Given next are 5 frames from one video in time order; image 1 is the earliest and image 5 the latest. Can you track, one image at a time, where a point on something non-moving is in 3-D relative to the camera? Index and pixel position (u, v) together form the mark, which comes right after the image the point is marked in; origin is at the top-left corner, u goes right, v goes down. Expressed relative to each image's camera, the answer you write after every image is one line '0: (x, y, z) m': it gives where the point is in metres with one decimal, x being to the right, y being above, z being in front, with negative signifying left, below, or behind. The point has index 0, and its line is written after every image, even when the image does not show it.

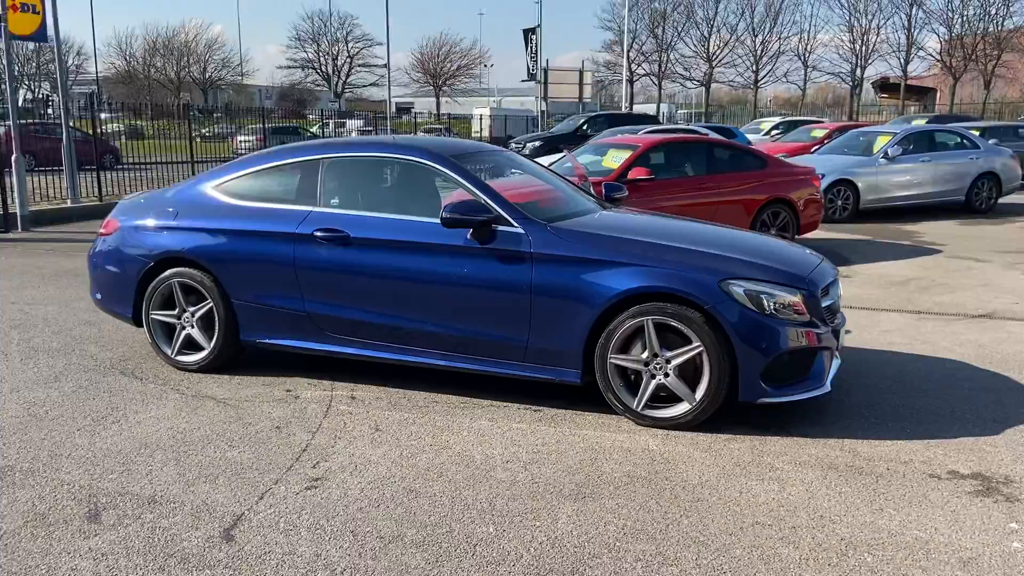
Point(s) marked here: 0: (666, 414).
0: (+0.8, -0.6, +4.3) m
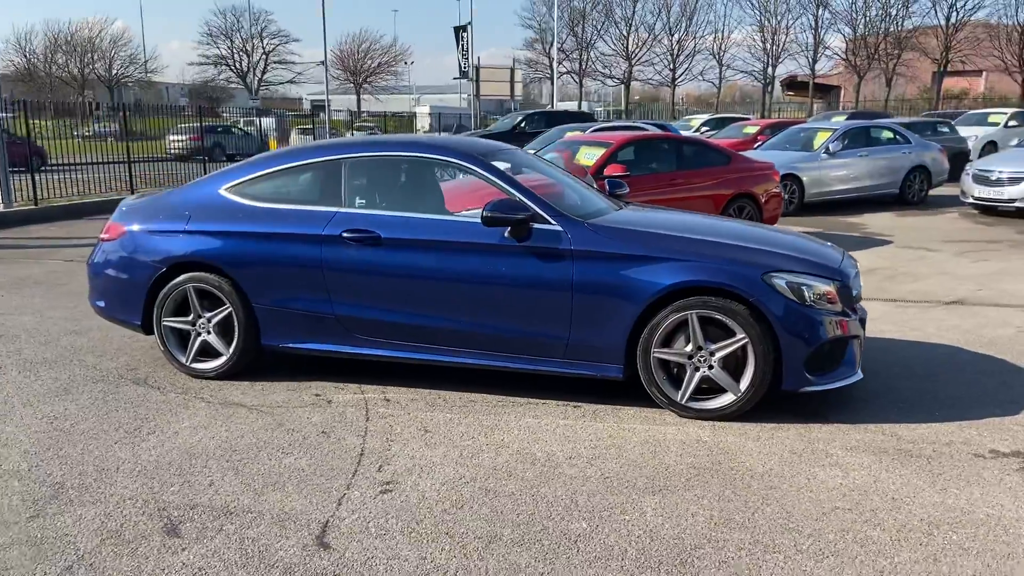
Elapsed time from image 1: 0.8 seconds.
0: (+1.0, -0.6, +4.4) m
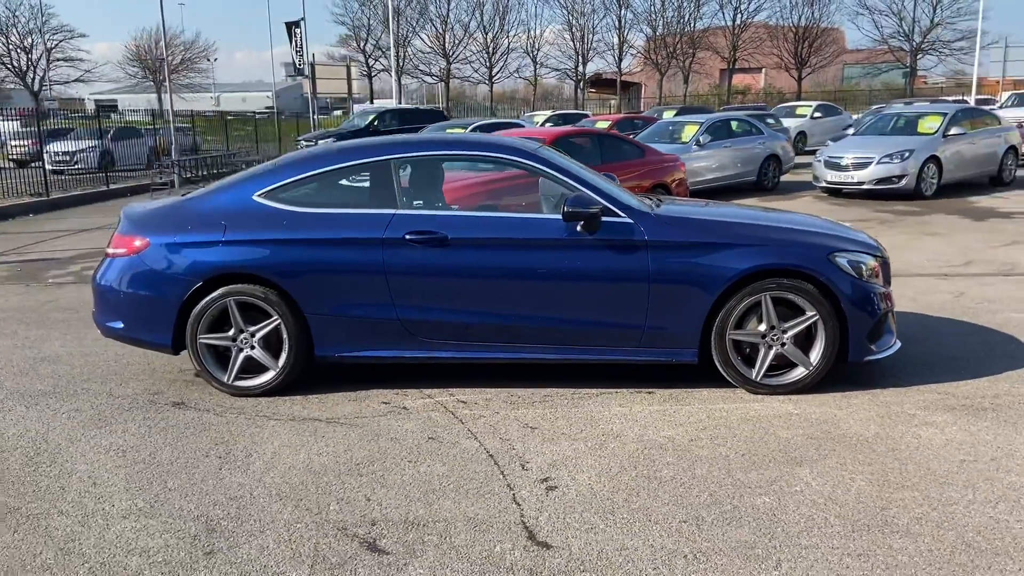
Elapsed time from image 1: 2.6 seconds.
0: (+1.5, -0.5, +4.7) m
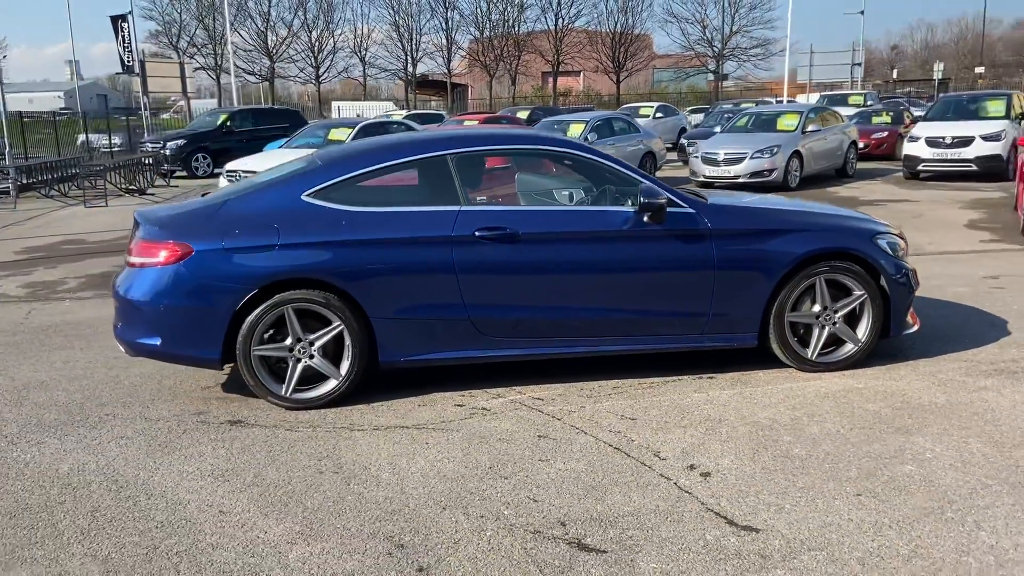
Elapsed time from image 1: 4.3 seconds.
0: (+1.9, -0.4, +4.9) m
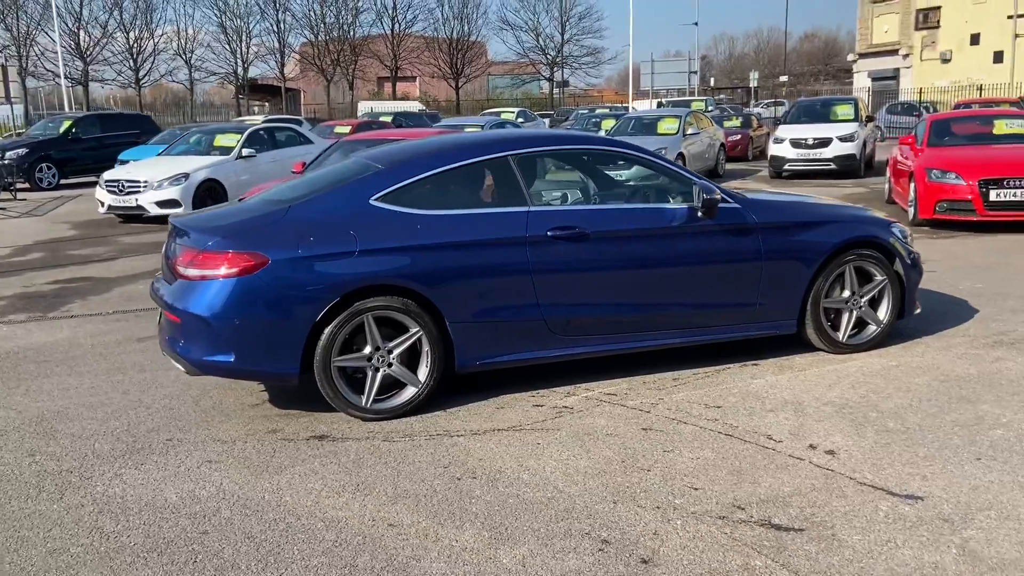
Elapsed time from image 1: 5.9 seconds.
0: (+2.2, -0.3, +5.3) m
